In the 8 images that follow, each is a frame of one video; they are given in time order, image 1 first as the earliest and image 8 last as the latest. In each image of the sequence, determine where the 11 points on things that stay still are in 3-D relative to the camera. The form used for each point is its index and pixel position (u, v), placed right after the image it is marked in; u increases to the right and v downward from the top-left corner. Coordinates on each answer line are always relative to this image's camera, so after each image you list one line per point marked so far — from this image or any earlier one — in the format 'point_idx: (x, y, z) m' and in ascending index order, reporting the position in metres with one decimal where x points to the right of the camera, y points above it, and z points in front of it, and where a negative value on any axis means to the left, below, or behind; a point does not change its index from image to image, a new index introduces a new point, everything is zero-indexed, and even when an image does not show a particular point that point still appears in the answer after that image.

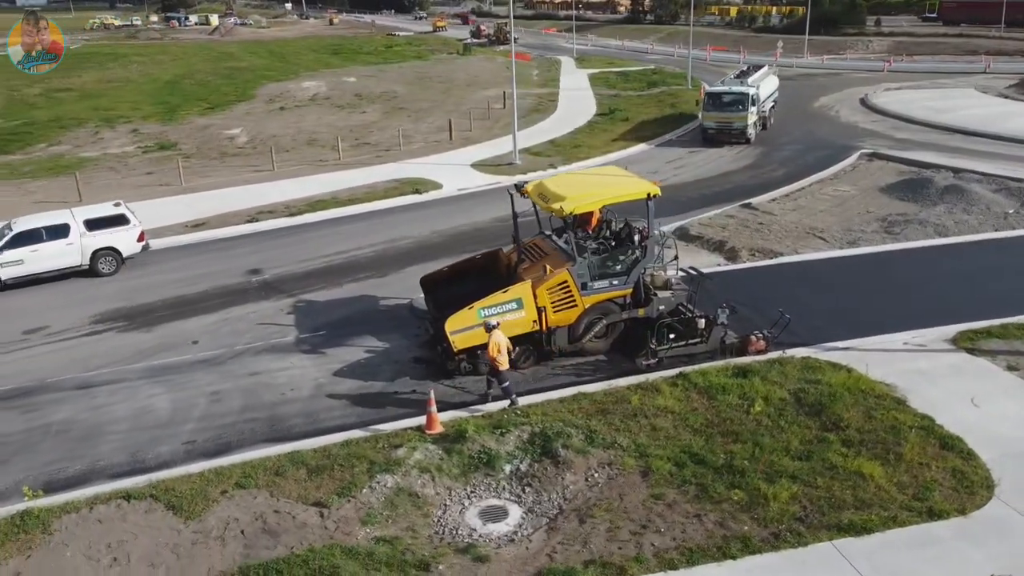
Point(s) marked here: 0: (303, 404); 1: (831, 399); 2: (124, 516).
0: (-3.4, -1.8, +12.9) m
1: (+4.7, -1.7, +12.0) m
2: (-4.8, -2.8, +10.0) m
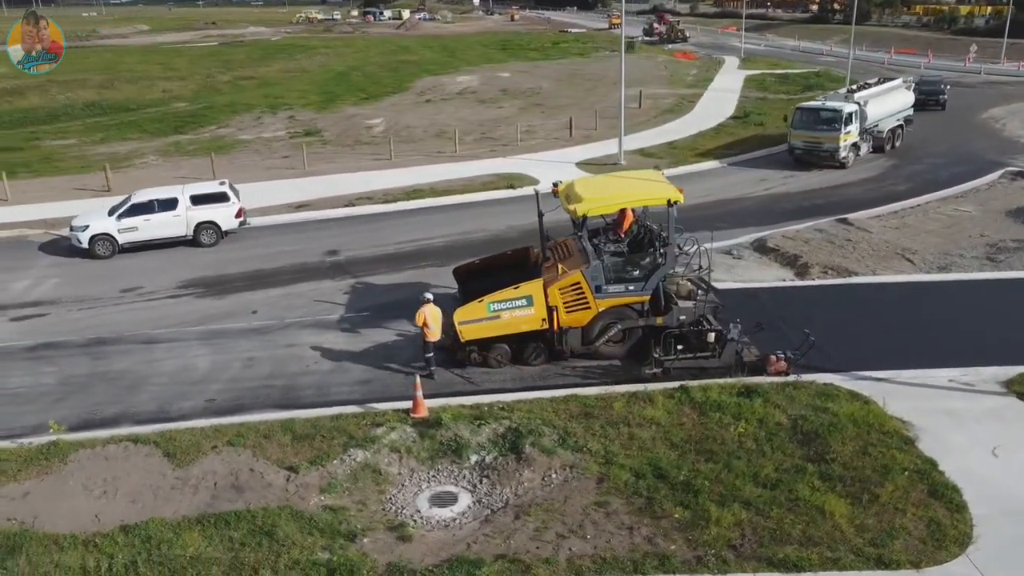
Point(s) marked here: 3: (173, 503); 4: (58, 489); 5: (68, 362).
0: (-3.3, -1.5, +13.9) m
1: (+4.4, -2.0, +11.3) m
2: (-5.4, -2.4, +11.4) m
3: (-4.3, -2.8, +10.4) m
4: (-6.0, -2.6, +10.7) m
5: (-8.1, -1.3, +14.6) m
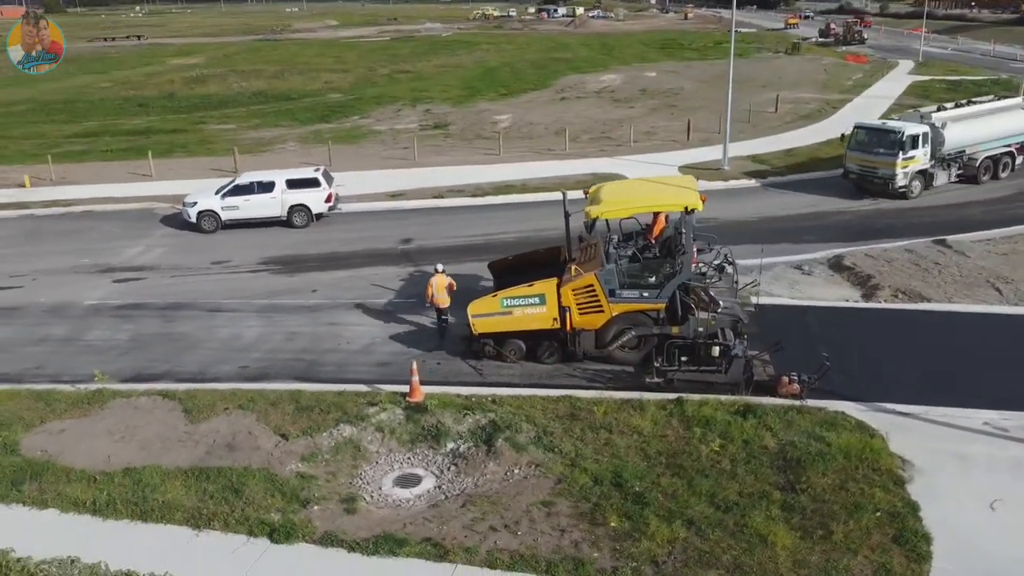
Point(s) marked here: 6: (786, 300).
0: (-3.1, -1.2, +14.7) m
1: (+4.0, -2.3, +10.7) m
2: (-5.6, -1.9, +12.7) m
3: (-4.8, -2.4, +11.5) m
4: (-6.4, -2.1, +12.2) m
5: (-7.5, -0.7, +16.4) m
6: (+5.6, -0.2, +16.4) m
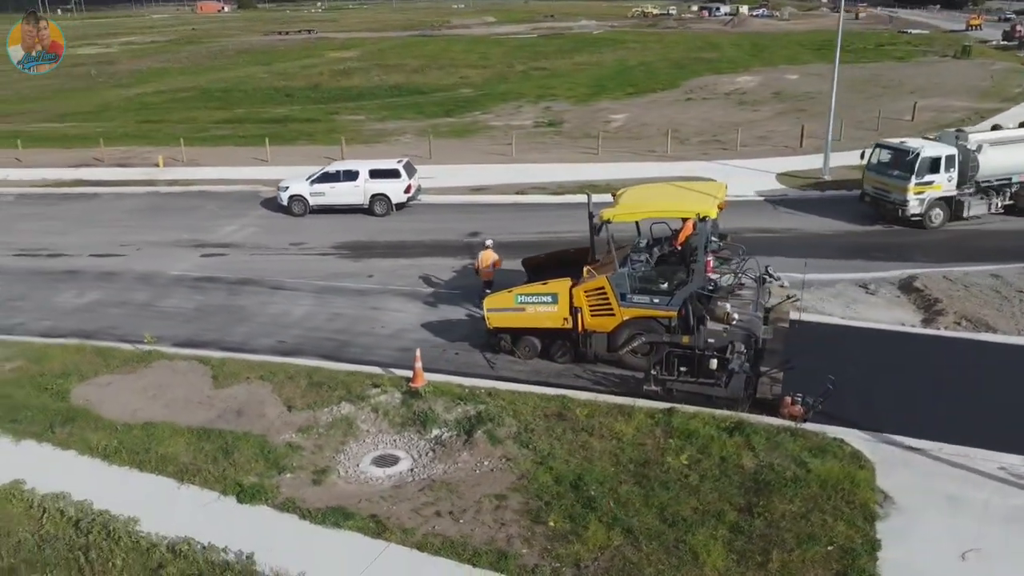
0: (-2.6, -1.0, +15.5) m
1: (+3.4, -2.5, +10.2) m
2: (-5.6, -1.4, +13.9) m
3: (-5.0, -2.0, +12.6) m
4: (-6.4, -1.6, +13.6) m
5: (-6.7, -0.1, +17.9) m
6: (+6.2, -0.6, +15.6) m
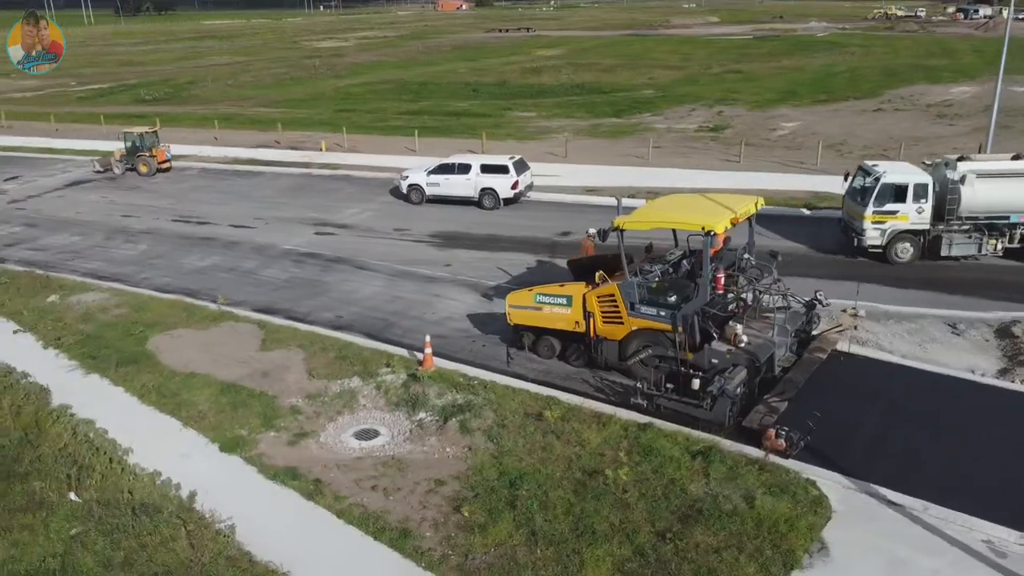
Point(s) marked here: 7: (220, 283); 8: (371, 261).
0: (-1.9, -0.7, +16.3) m
1: (+2.5, -2.8, +9.7) m
2: (-5.2, -0.9, +15.6) m
3: (-5.0, -1.4, +14.2) m
4: (-6.1, -1.0, +15.5) m
5: (-5.1, +0.5, +19.7) m
6: (+6.7, -1.2, +14.2) m
7: (-6.9, +0.1, +19.0) m
8: (-3.5, +0.7, +20.0) m
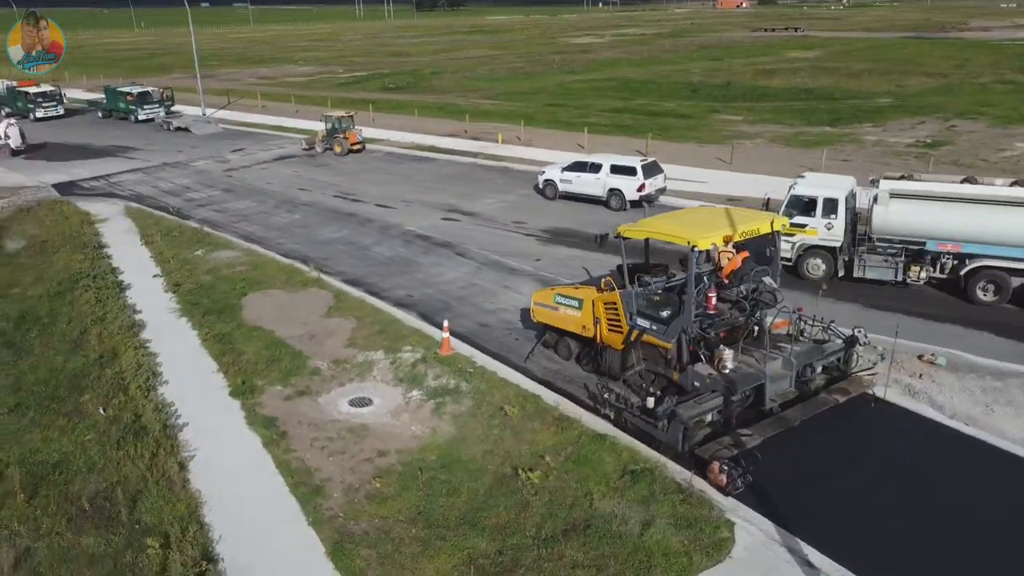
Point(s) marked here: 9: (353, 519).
0: (-0.8, -0.5, +17.1) m
1: (+1.0, -2.9, +9.4) m
2: (-4.1, -0.2, +17.4) m
3: (-4.5, -0.8, +16.0) m
4: (-5.1, -0.2, +17.5) m
5: (-2.6, +1.1, +21.2) m
6: (+6.6, -1.9, +12.4) m
7: (-4.6, +0.9, +21.1) m
8: (-1.1, +1.0, +21.0) m
9: (-1.9, -2.9, +10.0) m
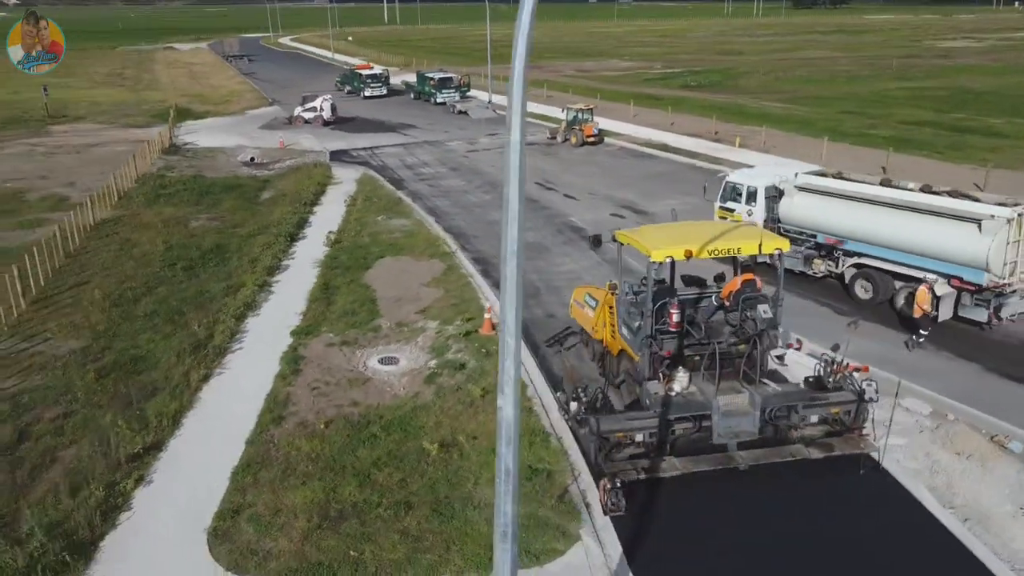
0: (+1.0, -0.3, +17.4) m
1: (-0.8, -2.7, +9.8) m
2: (-1.9, +0.4, +19.0) m
3: (-2.8, 0.0, +18.0) m
4: (-2.7, +0.6, +19.5) m
5: (+1.2, +1.4, +21.9) m
6: (+5.5, -2.7, +10.2) m
7: (-0.7, +1.5, +22.6) m
8: (+2.5, +1.1, +21.1) m
9: (-3.3, -2.3, +11.5) m
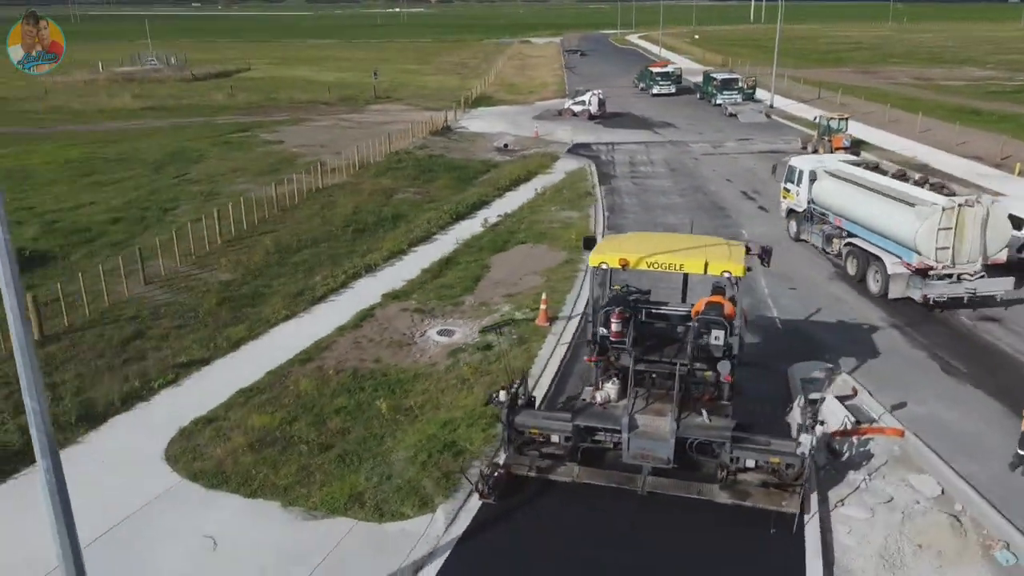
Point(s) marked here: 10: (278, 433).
0: (+2.8, -0.4, +17.1) m
1: (-2.2, -2.4, +10.9) m
2: (+1.0, +0.7, +19.7) m
3: (-0.4, +0.4, +19.1) m
4: (+0.5, +0.9, +20.5) m
5: (+5.1, +1.1, +21.1) m
6: (+3.7, -3.2, +8.7) m
7: (+3.7, +1.5, +22.4) m
8: (+5.9, +0.7, +19.7) m
9: (-3.7, -1.6, +13.4) m
10: (-3.4, -2.1, +11.7) m
